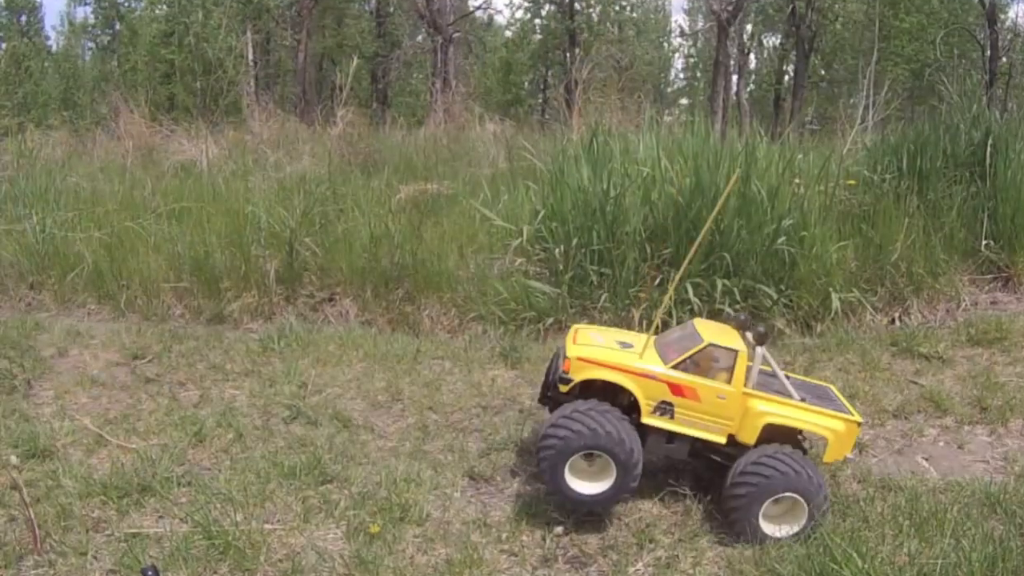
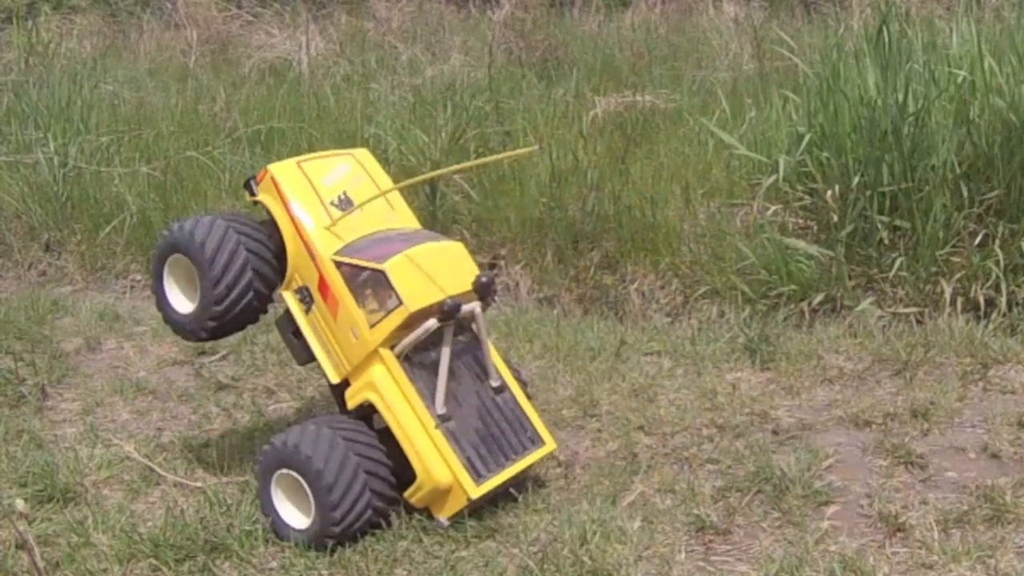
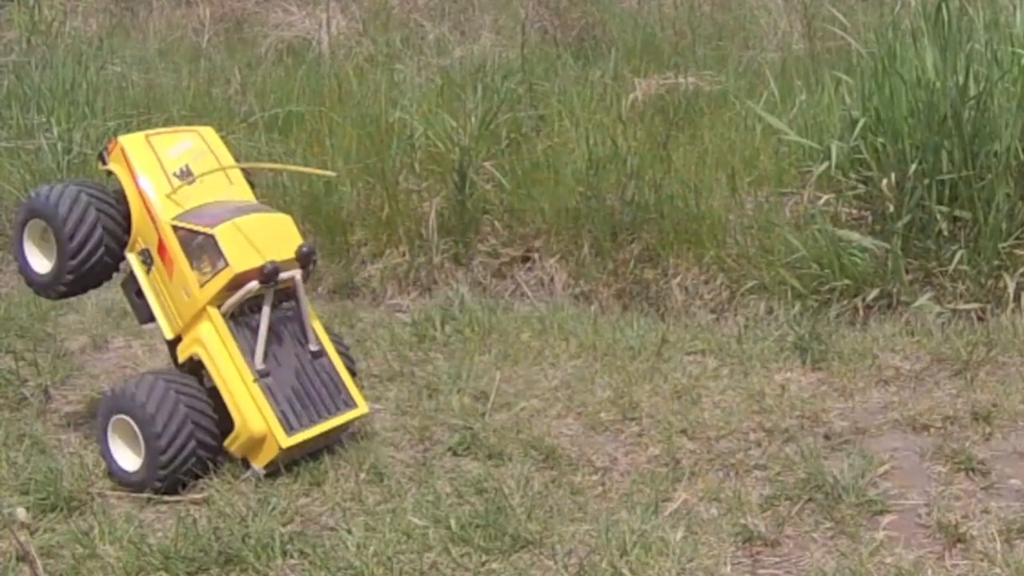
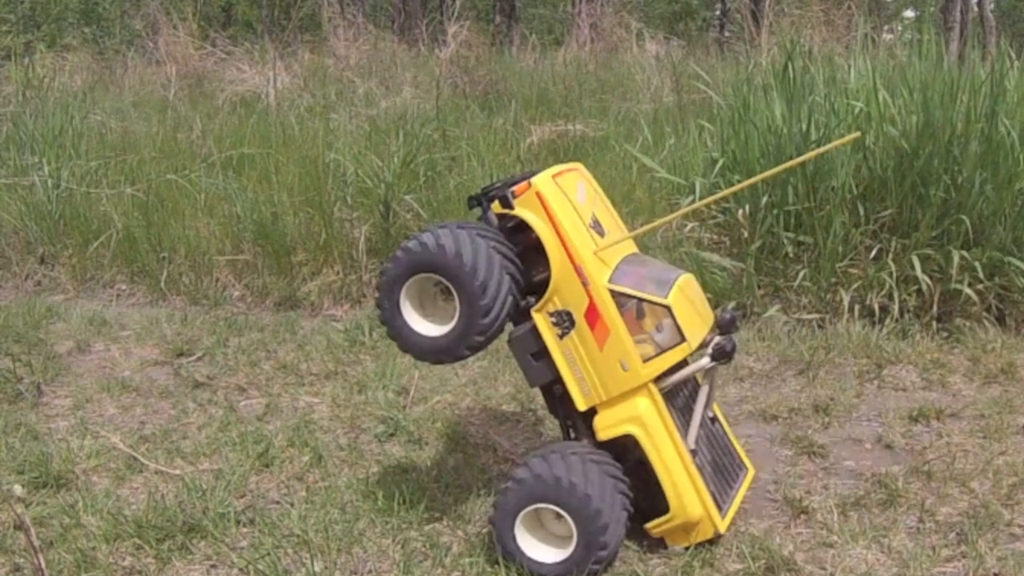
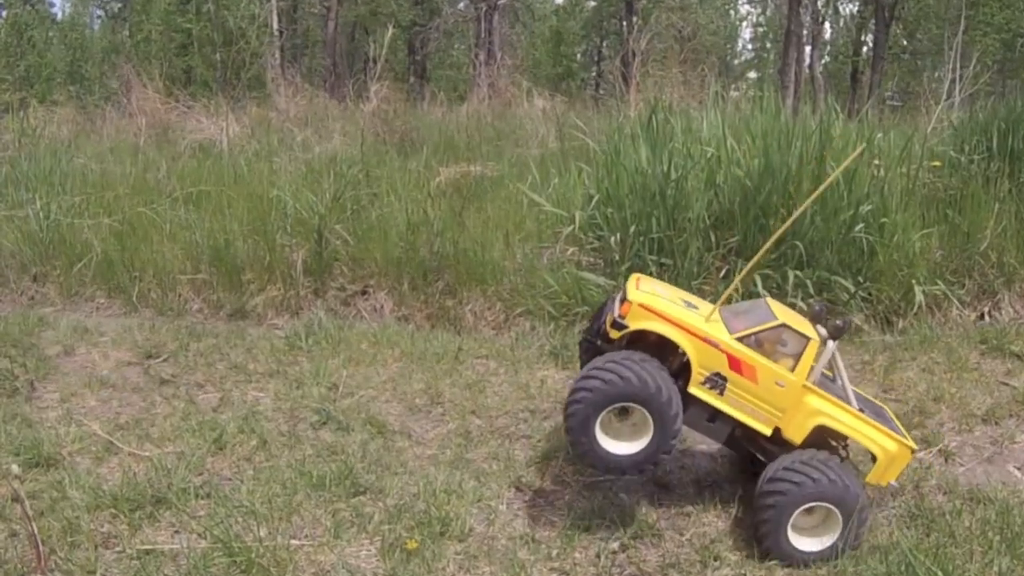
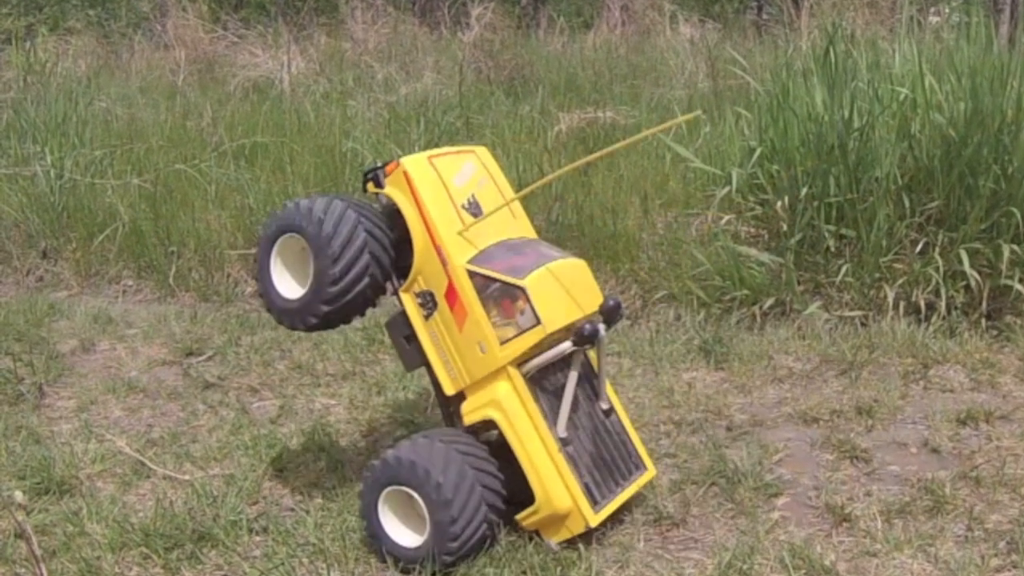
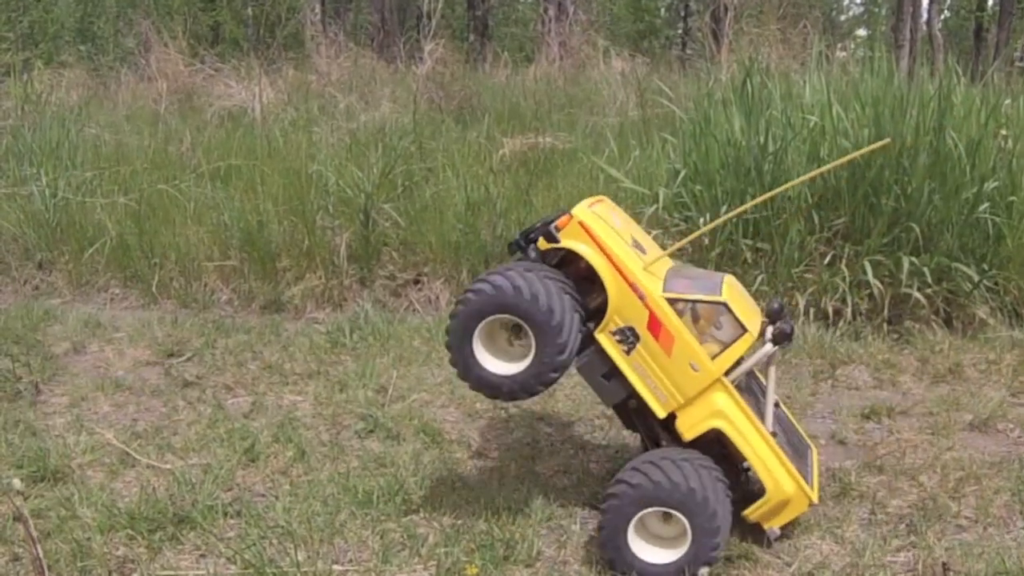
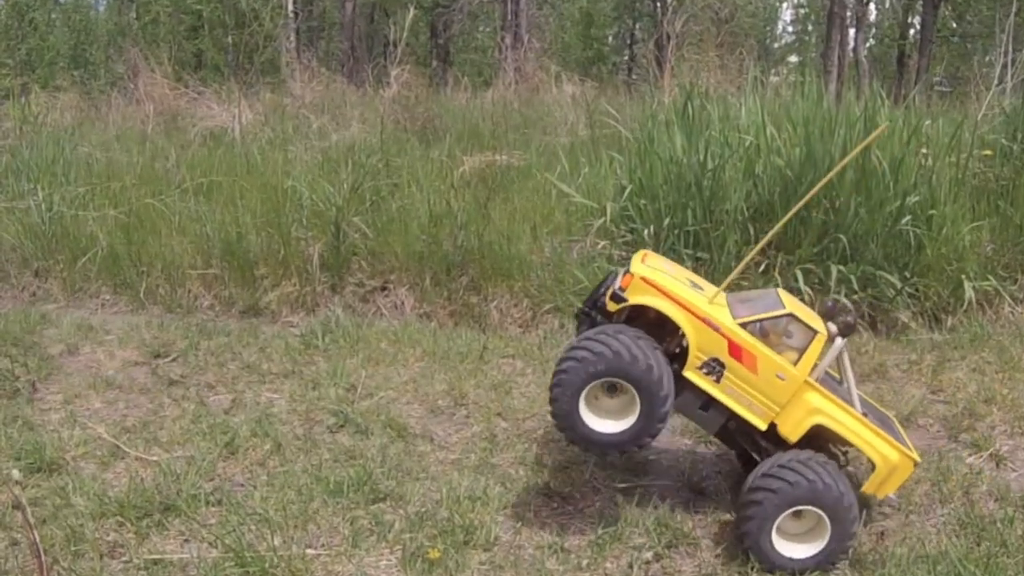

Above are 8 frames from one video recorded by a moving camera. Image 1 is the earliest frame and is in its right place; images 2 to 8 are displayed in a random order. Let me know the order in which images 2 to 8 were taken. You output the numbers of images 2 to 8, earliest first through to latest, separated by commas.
5, 8, 7, 4, 6, 2, 3
